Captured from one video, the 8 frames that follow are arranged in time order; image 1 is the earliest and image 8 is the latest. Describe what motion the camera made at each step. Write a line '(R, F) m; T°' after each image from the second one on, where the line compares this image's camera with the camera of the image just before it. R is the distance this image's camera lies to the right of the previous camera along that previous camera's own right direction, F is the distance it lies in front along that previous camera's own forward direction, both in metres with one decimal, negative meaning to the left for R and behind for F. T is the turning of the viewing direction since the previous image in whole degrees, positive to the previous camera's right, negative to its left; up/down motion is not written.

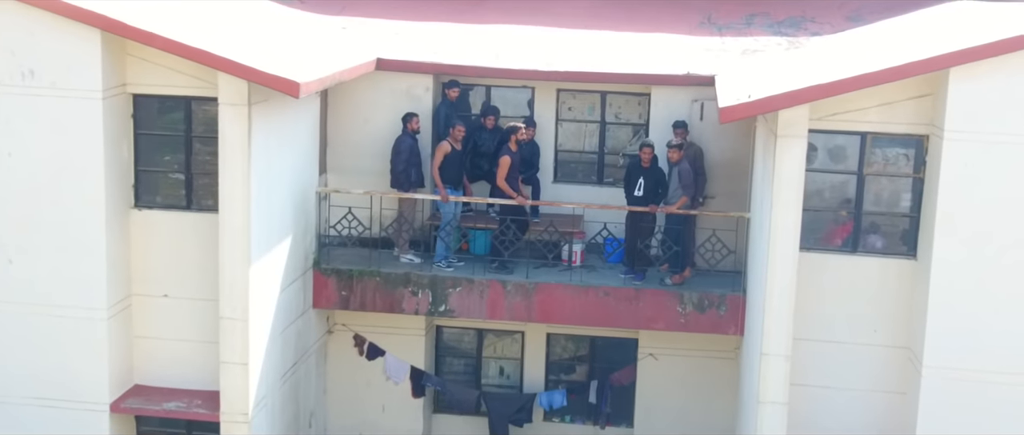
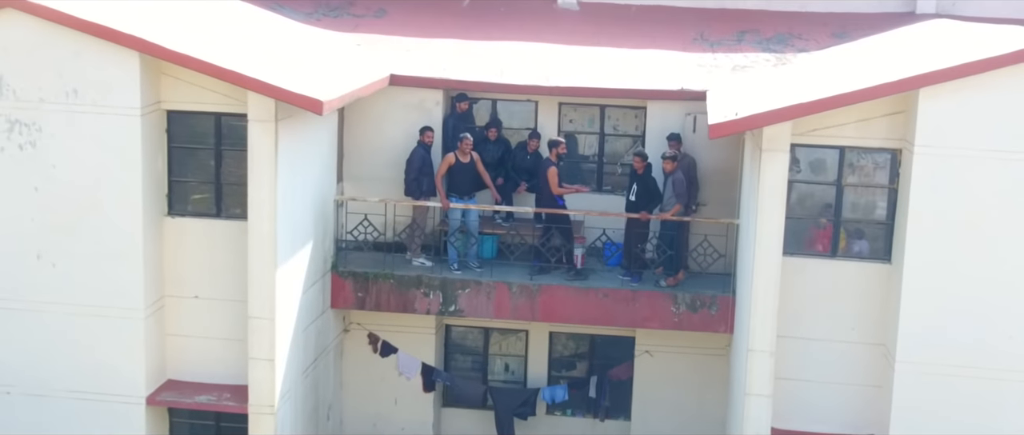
(-0.1, -0.8) m; 0°
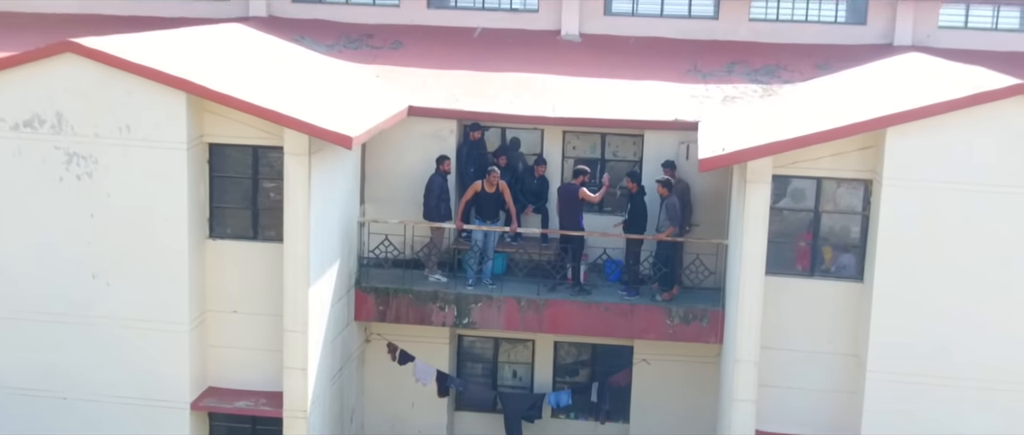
(-0.1, -1.2) m; 0°
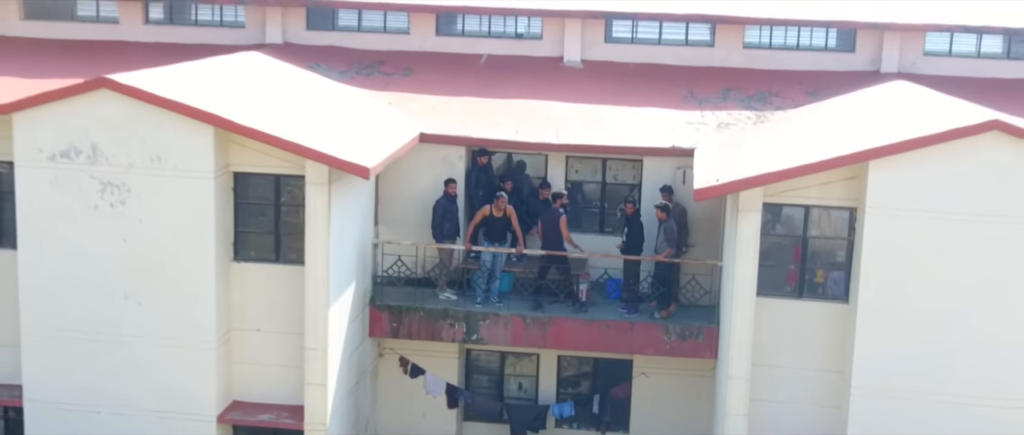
(-0.1, -0.8) m; 0°
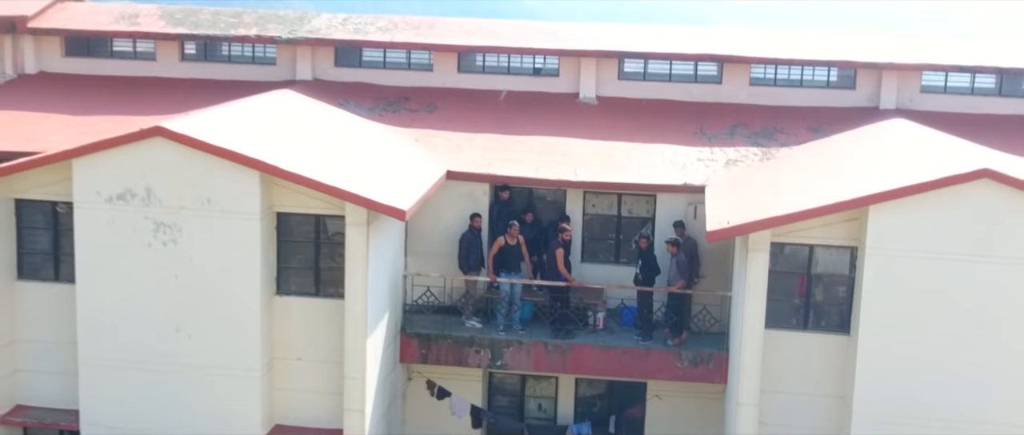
(-0.3, -1.0) m; 0°
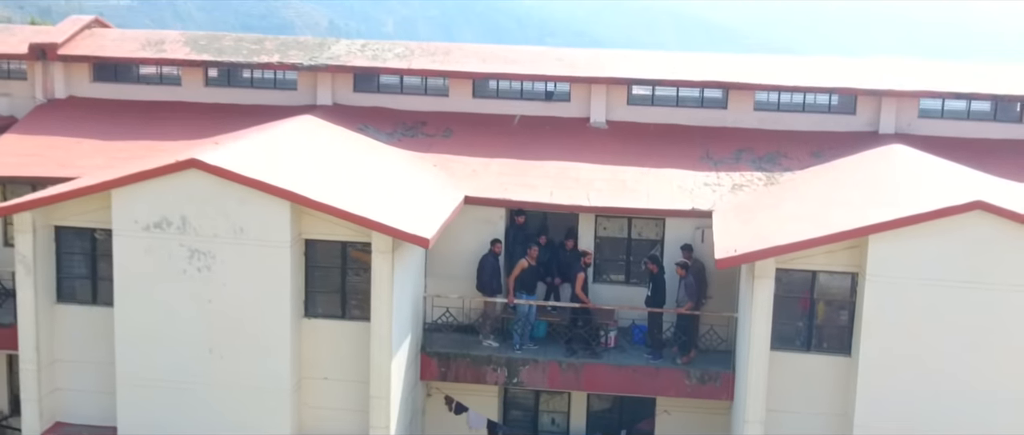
(-0.2, -0.7) m; 0°
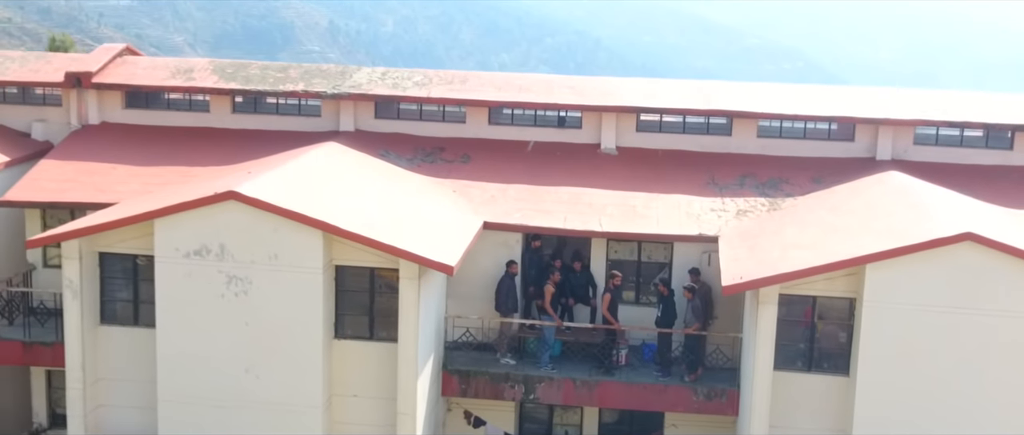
(-0.3, -0.9) m; 0°
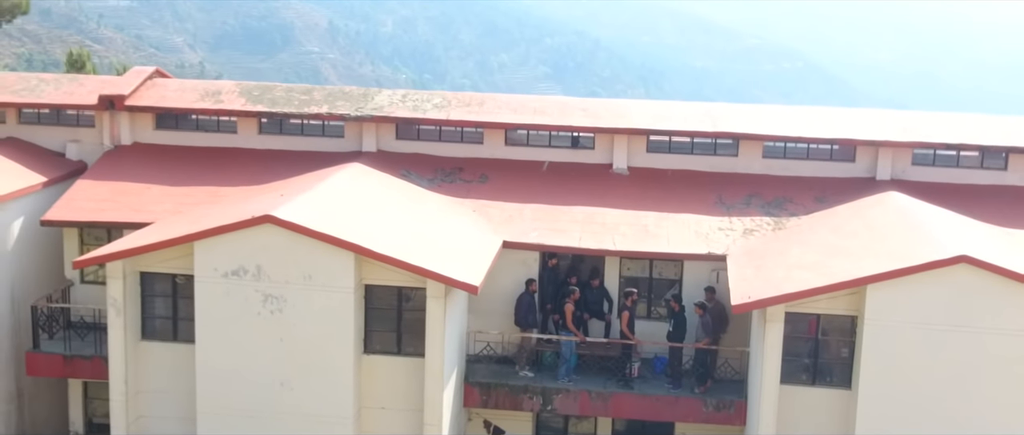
(-0.3, -0.9) m; 0°
